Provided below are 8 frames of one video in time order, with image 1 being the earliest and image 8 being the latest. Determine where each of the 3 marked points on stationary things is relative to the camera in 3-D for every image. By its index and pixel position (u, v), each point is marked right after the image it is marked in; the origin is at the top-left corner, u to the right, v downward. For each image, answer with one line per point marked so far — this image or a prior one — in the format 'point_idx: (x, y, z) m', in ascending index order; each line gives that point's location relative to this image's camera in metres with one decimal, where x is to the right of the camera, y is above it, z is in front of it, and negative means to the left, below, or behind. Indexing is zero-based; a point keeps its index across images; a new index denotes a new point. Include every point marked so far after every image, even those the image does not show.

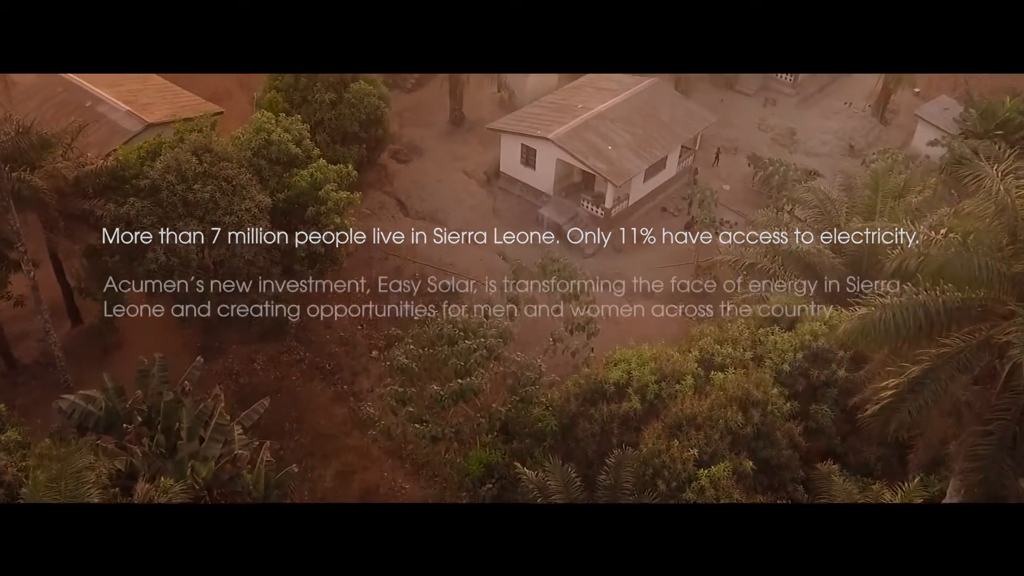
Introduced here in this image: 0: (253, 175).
0: (-5.0, +2.0, +15.8) m
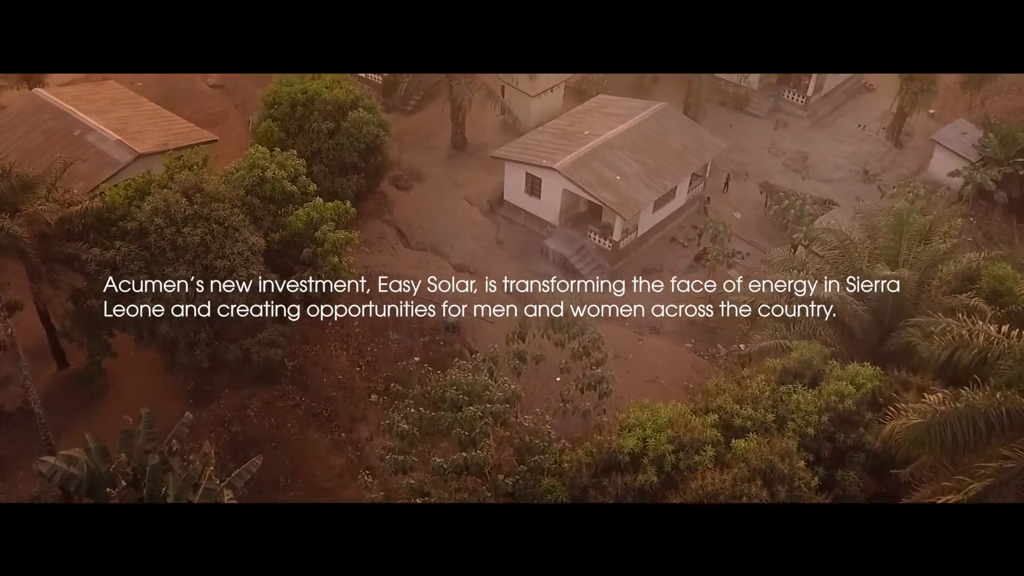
0: (-4.9, +1.2, +15.1) m
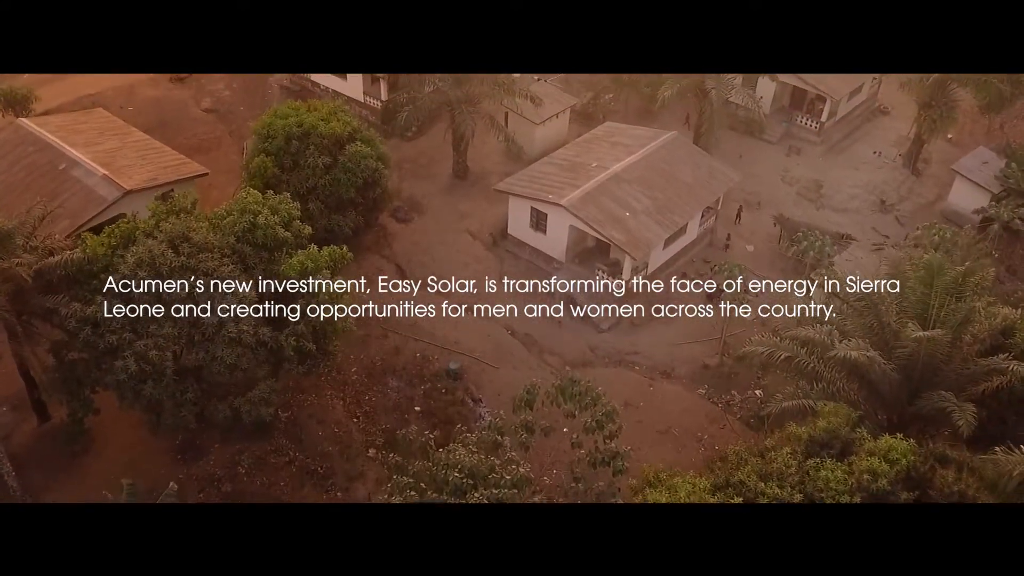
0: (-4.8, +0.4, +14.4) m
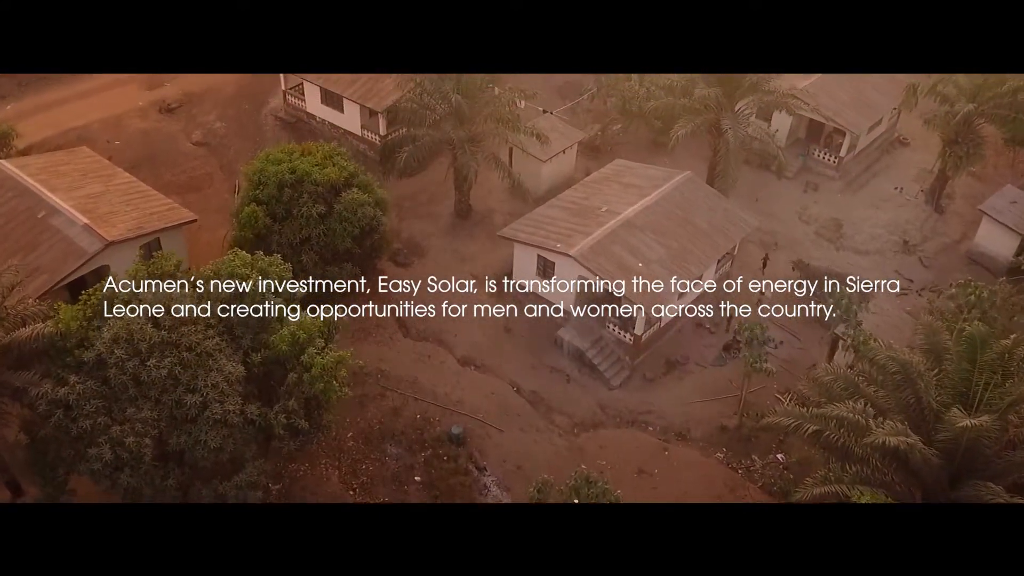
0: (-4.7, -0.6, +13.5) m
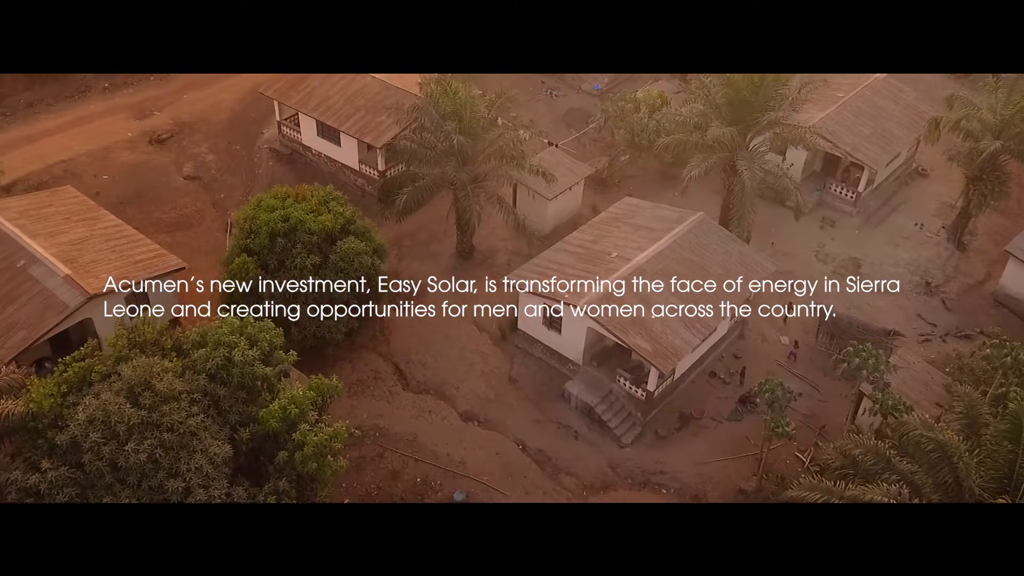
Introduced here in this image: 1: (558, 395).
0: (-4.6, -1.6, +12.6) m
1: (+1.2, -2.9, +20.8) m
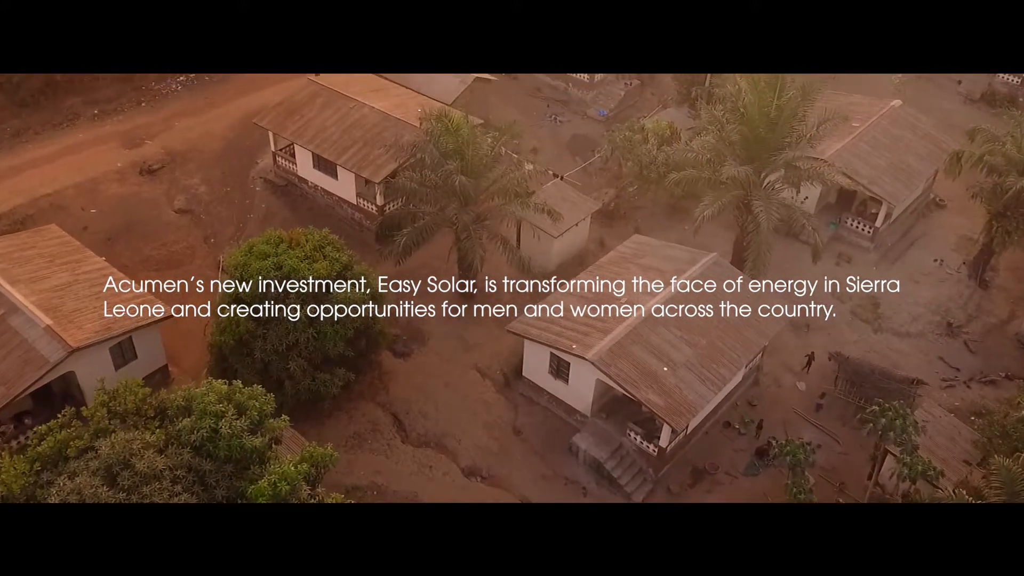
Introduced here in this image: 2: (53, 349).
0: (-4.5, -2.5, +11.9) m
1: (+1.3, -3.8, +20.0) m
2: (-8.1, -1.0, +14.5) m
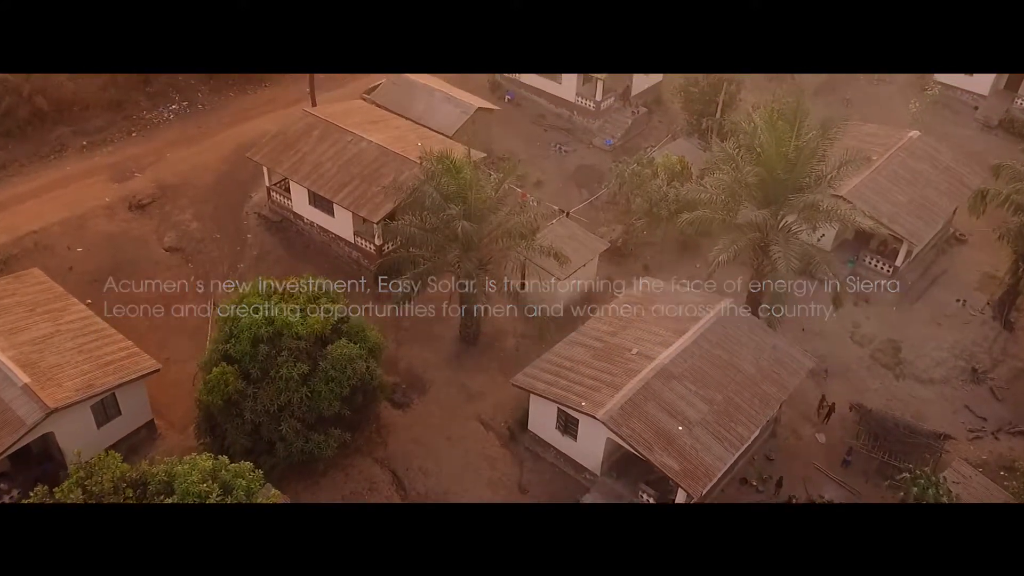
0: (-4.4, -3.3, +11.1) m
1: (+1.4, -4.7, +19.2) m
2: (-8.0, -1.9, +13.7) m
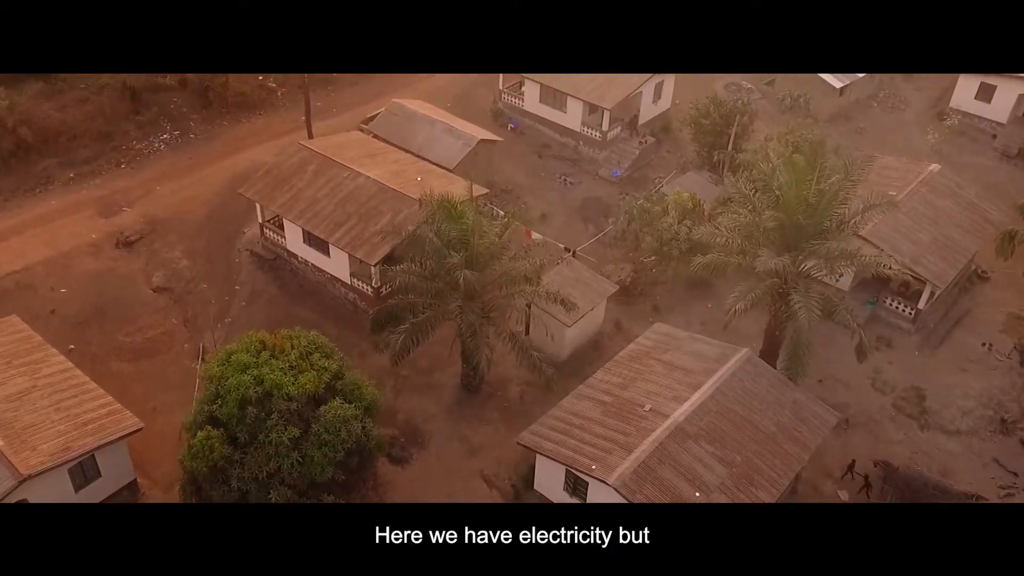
0: (-4.3, -4.2, +10.2) m
1: (+1.5, -5.6, +18.3) m
2: (-7.9, -2.7, +12.8) m
